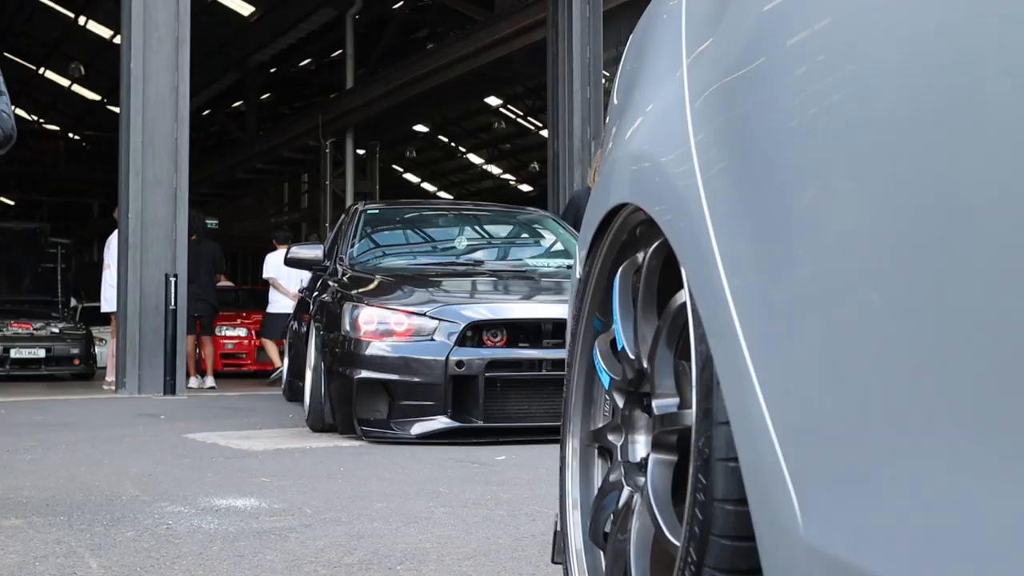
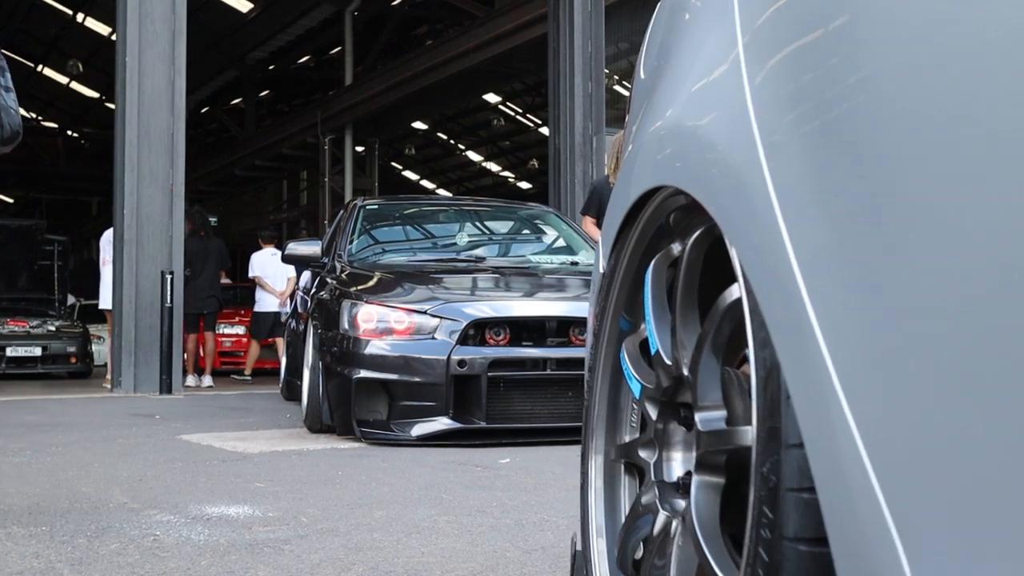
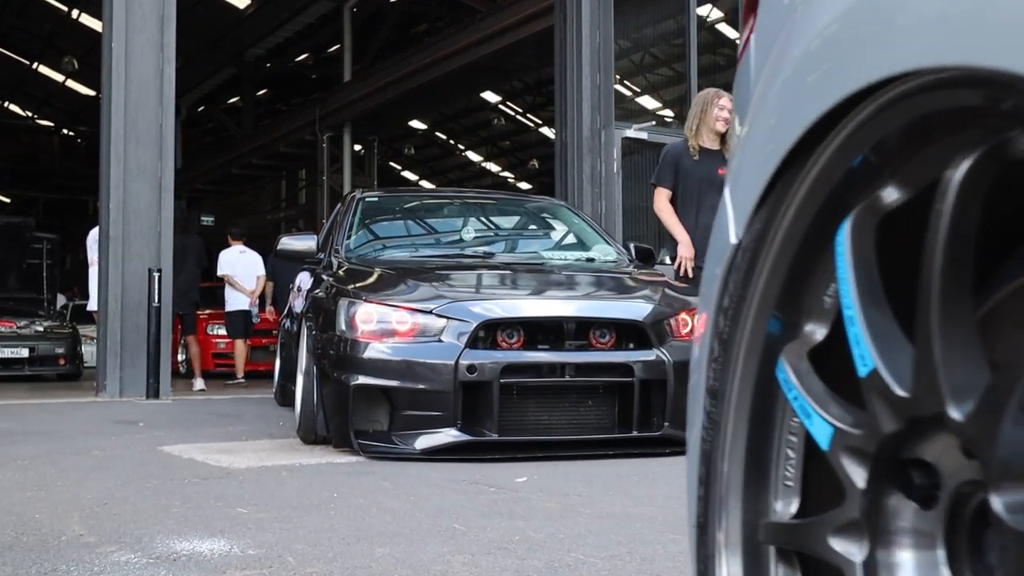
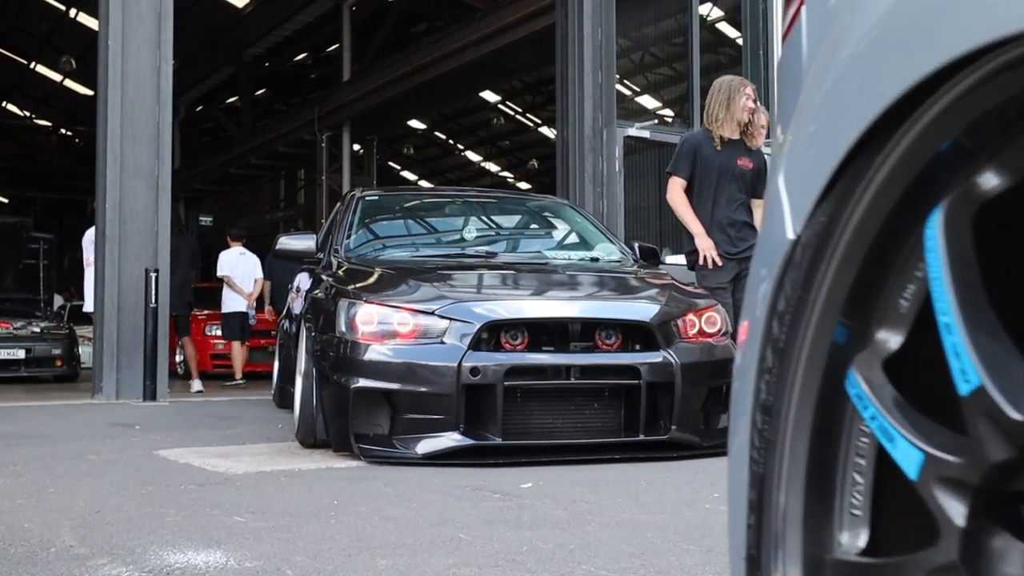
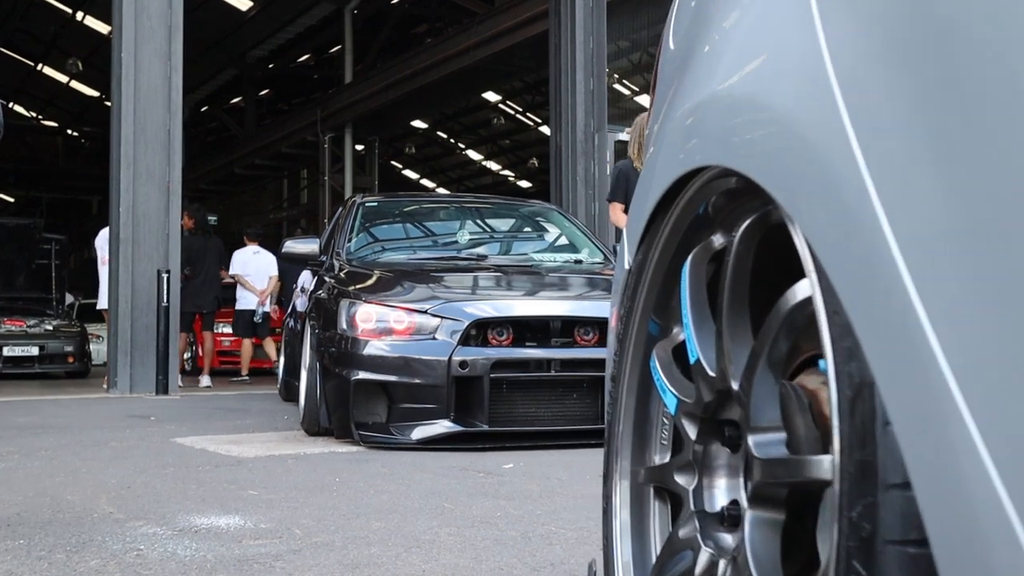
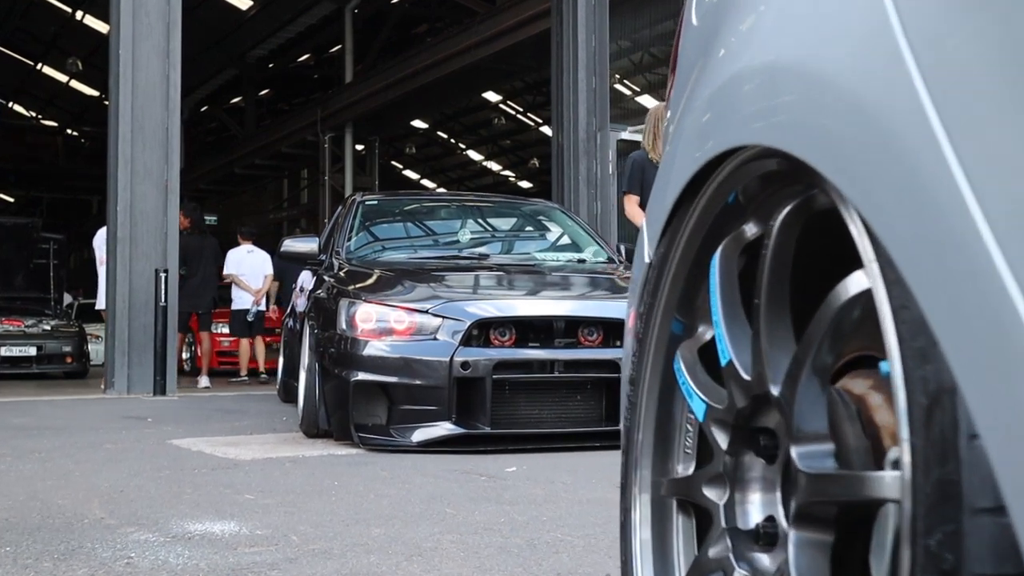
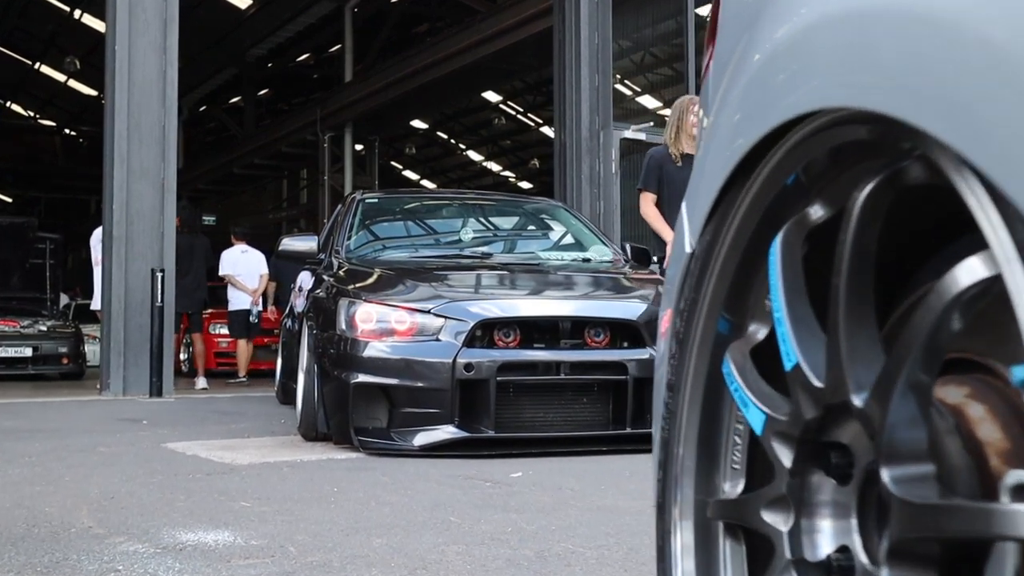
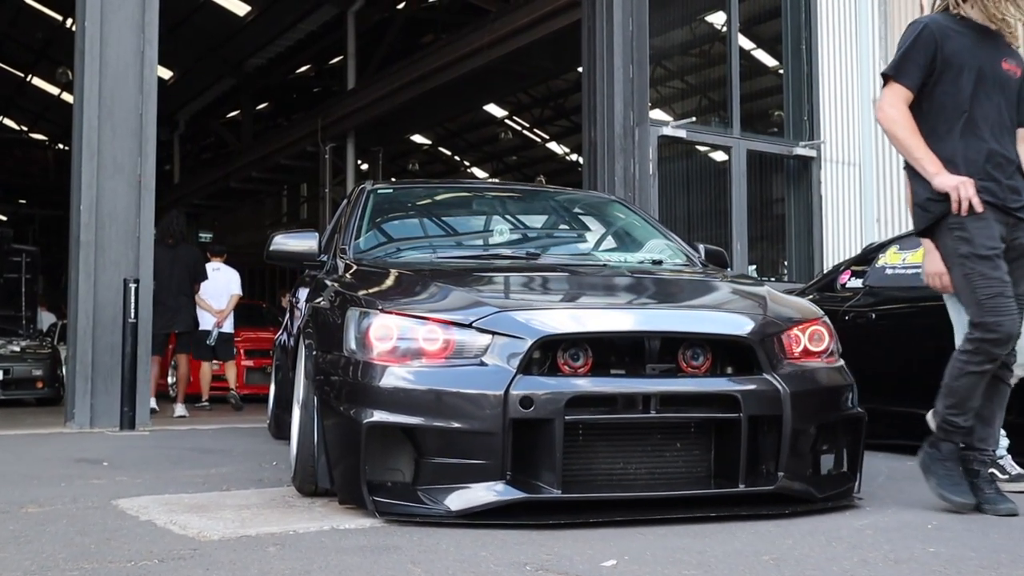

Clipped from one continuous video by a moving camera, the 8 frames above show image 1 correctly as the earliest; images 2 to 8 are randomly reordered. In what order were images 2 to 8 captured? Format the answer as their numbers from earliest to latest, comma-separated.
2, 5, 6, 7, 3, 4, 8
